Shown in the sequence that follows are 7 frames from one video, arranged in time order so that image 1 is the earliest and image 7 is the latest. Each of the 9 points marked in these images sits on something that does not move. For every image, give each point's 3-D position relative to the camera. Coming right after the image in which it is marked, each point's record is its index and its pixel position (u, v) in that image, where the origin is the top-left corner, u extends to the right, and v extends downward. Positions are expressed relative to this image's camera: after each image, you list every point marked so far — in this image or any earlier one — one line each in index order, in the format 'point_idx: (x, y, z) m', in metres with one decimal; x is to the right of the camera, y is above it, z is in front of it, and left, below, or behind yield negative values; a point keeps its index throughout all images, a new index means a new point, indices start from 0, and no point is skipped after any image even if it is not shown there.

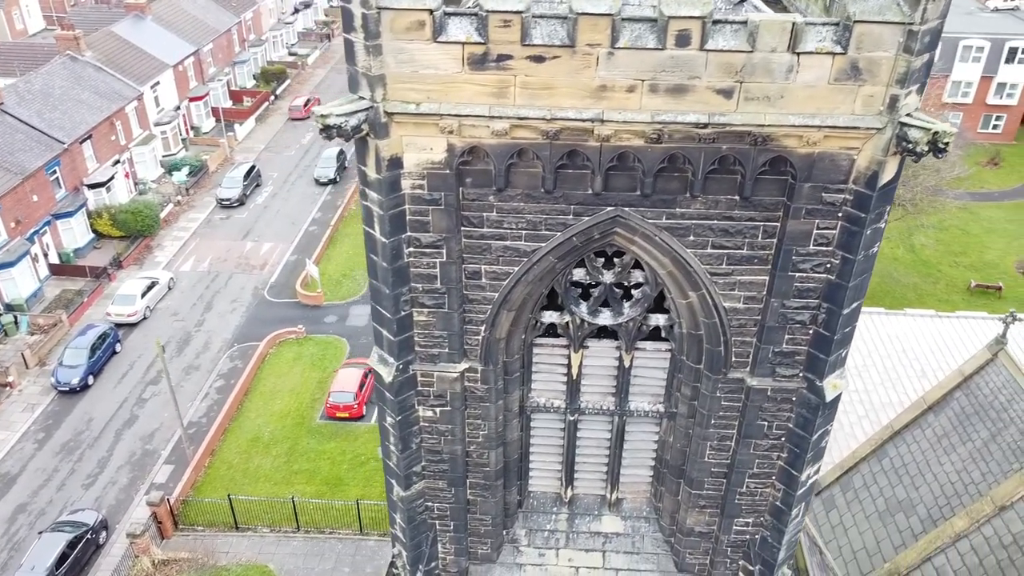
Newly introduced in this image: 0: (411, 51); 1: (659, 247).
0: (-0.8, +1.9, +6.2) m
1: (+1.4, +0.4, +7.2) m
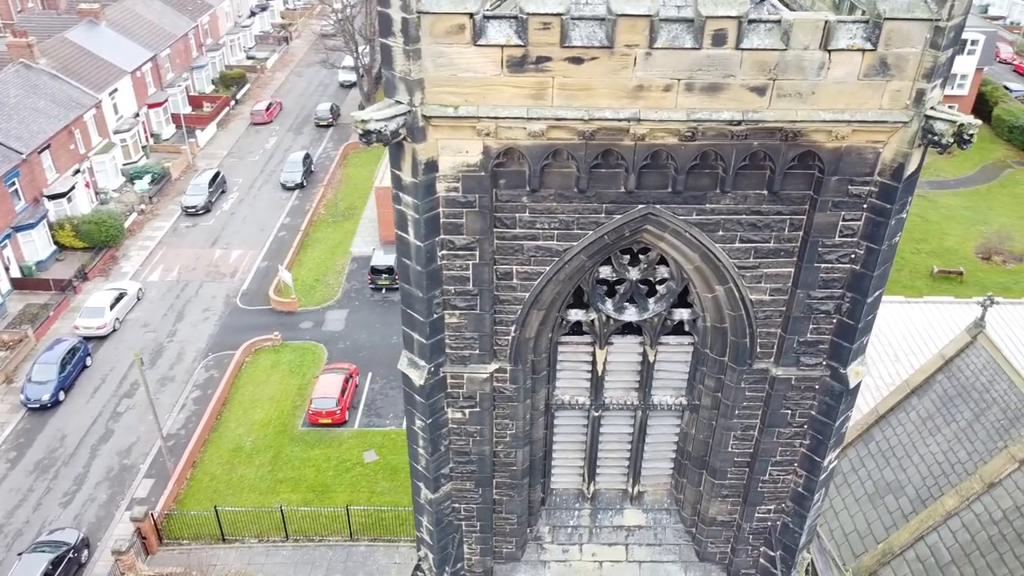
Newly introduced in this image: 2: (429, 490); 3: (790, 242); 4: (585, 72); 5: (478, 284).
0: (-0.5, +1.8, +6.2) m
1: (+1.7, +0.4, +7.4) m
2: (-0.9, -2.2, +8.7) m
3: (+2.6, +0.4, +7.3) m
4: (+0.6, +1.7, +6.3) m
5: (-0.3, 0.0, +7.4) m
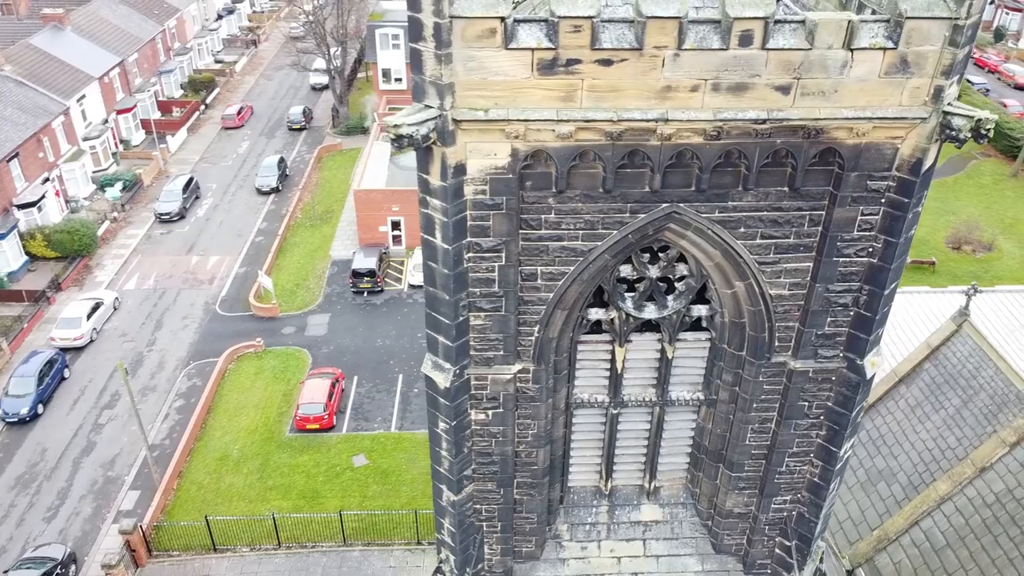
0: (-0.2, +1.8, +6.2) m
1: (+1.9, +0.5, +7.5) m
2: (-0.7, -2.3, +8.8) m
3: (+2.8, +0.5, +7.5) m
4: (+0.8, +1.7, +6.3) m
5: (-0.1, 0.0, +7.5) m
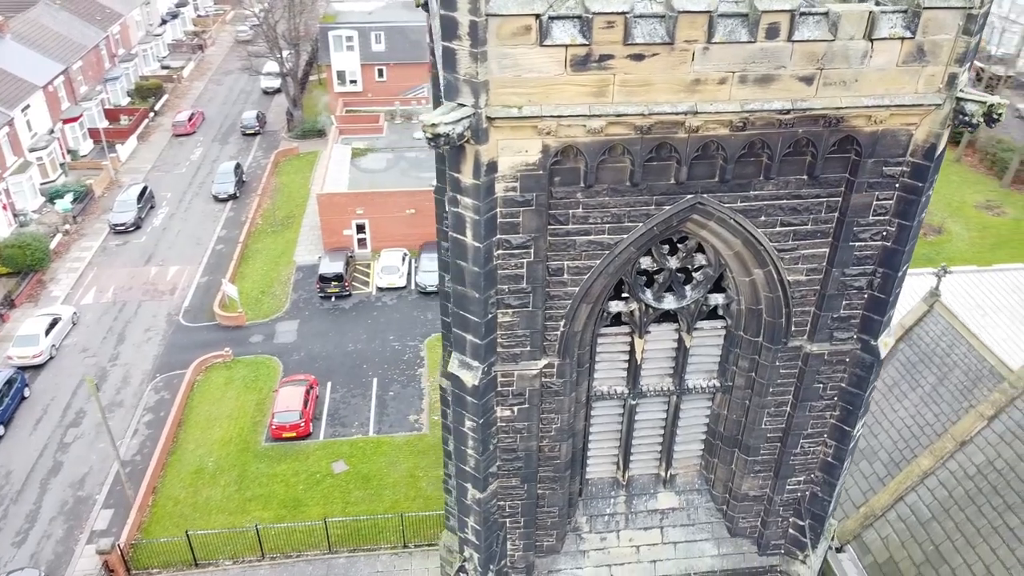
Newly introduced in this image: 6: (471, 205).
0: (0.0, +1.9, +6.3) m
1: (+2.1, +0.6, +7.7) m
2: (-0.4, -2.3, +8.8) m
3: (+3.1, +0.6, +7.7) m
4: (+1.1, +1.8, +6.4) m
5: (+0.2, +0.1, +7.5) m
6: (-0.4, +0.7, +6.9) m
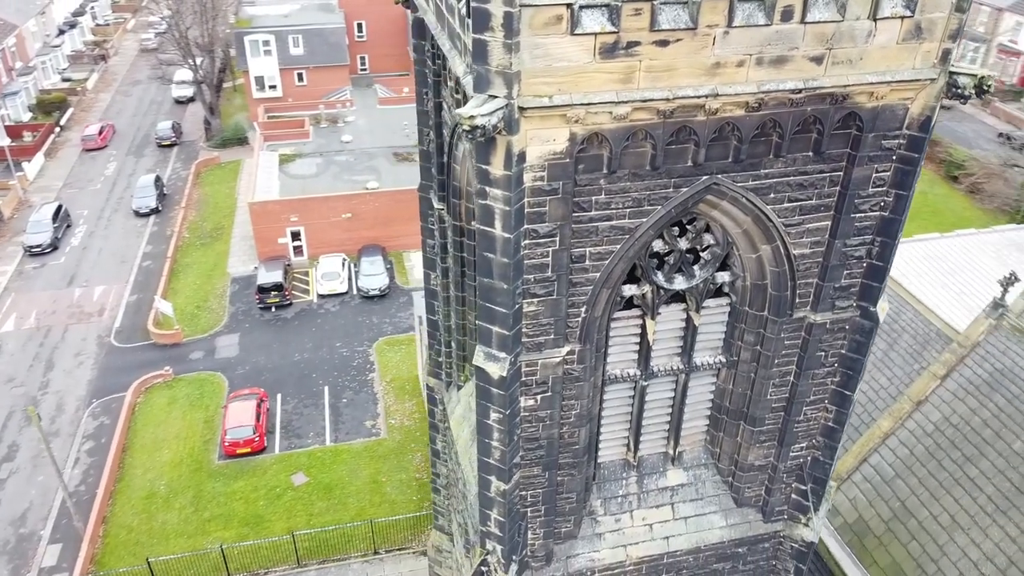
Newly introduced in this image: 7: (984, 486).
0: (+0.3, +2.0, +6.3) m
1: (+2.3, +0.8, +7.9) m
2: (-0.1, -2.2, +8.8) m
3: (+3.2, +0.9, +8.1) m
4: (+1.3, +2.0, +6.6) m
5: (+0.4, +0.2, +7.6) m
6: (-0.1, +0.8, +7.0) m
7: (+7.6, -3.3, +12.9) m
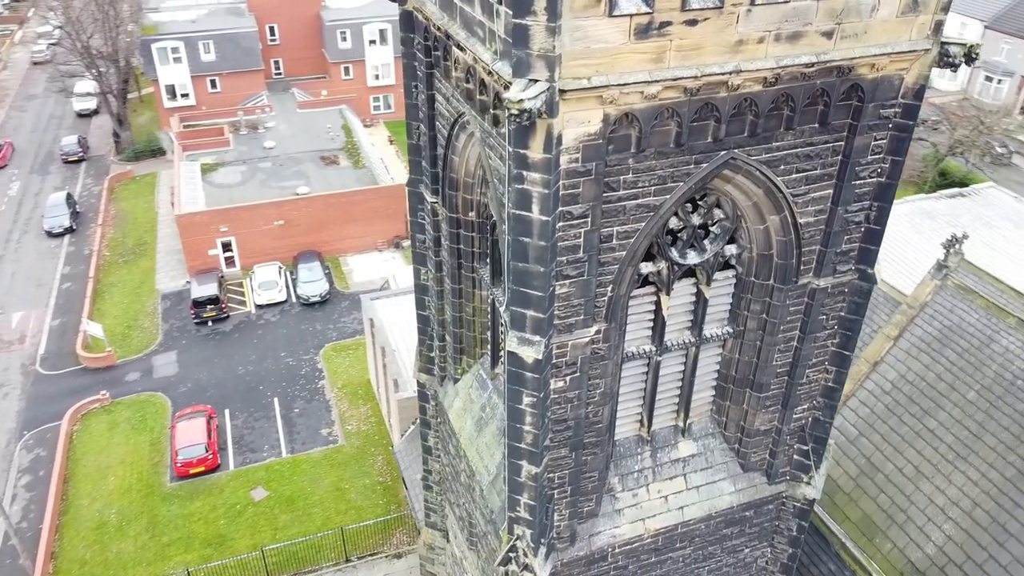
0: (+0.6, +2.1, +6.5) m
1: (+2.5, +1.1, +8.3) m
2: (+0.2, -2.0, +8.9) m
3: (+3.4, +1.3, +8.5) m
4: (+1.6, +2.2, +6.8) m
5: (+0.7, +0.4, +7.8) m
6: (+0.2, +1.0, +7.1) m
7: (+7.5, -2.6, +13.8) m
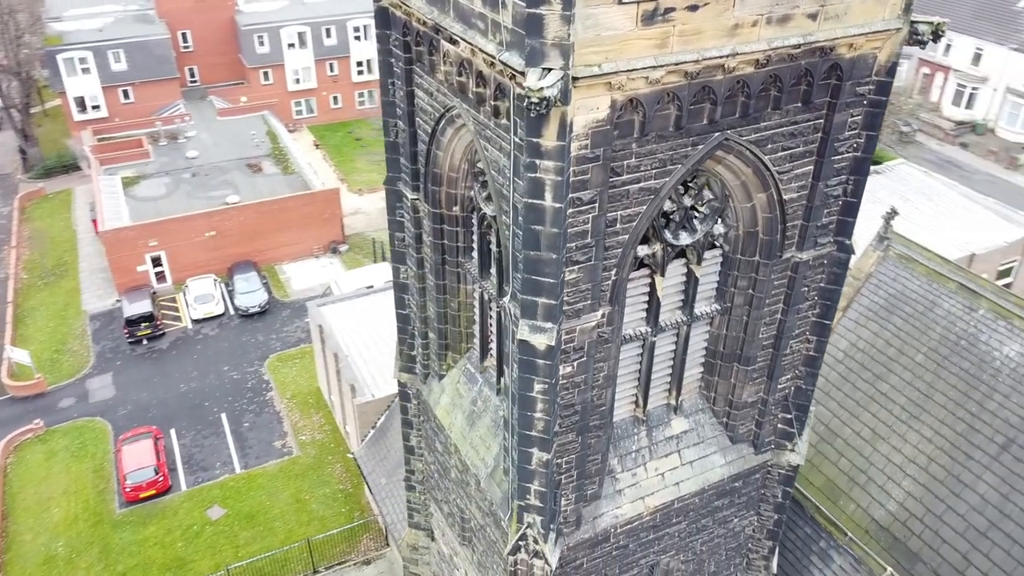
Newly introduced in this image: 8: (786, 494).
0: (+0.7, +2.3, +6.6) m
1: (+2.5, +1.4, +8.6) m
2: (+0.4, -1.9, +9.0) m
3: (+3.4, +1.6, +8.9) m
4: (+1.7, +2.4, +7.1) m
5: (+0.8, +0.5, +7.9) m
6: (+0.4, +1.1, +7.2) m
7: (+7.2, -2.0, +14.5) m
8: (+4.2, -3.1, +11.9) m
